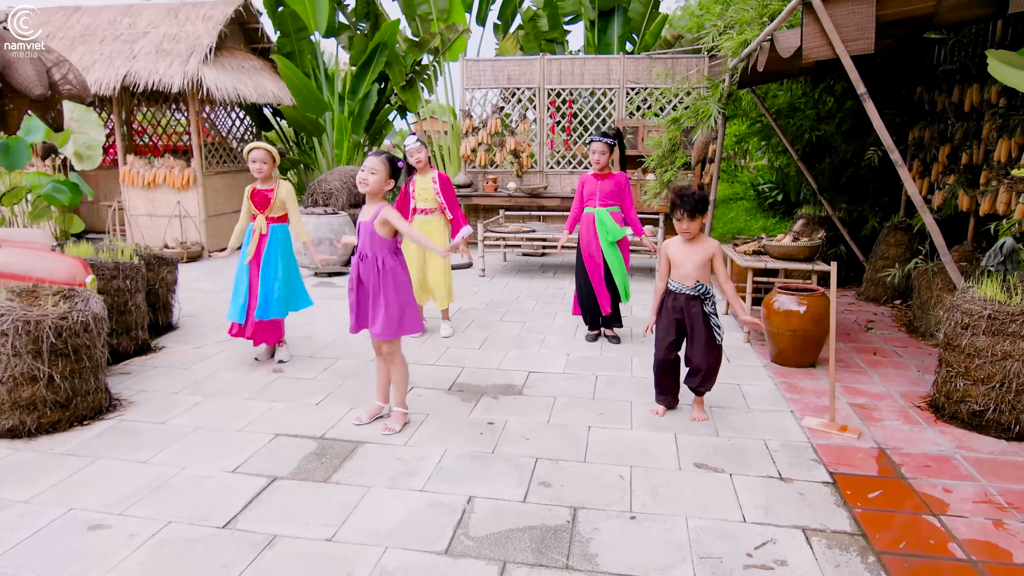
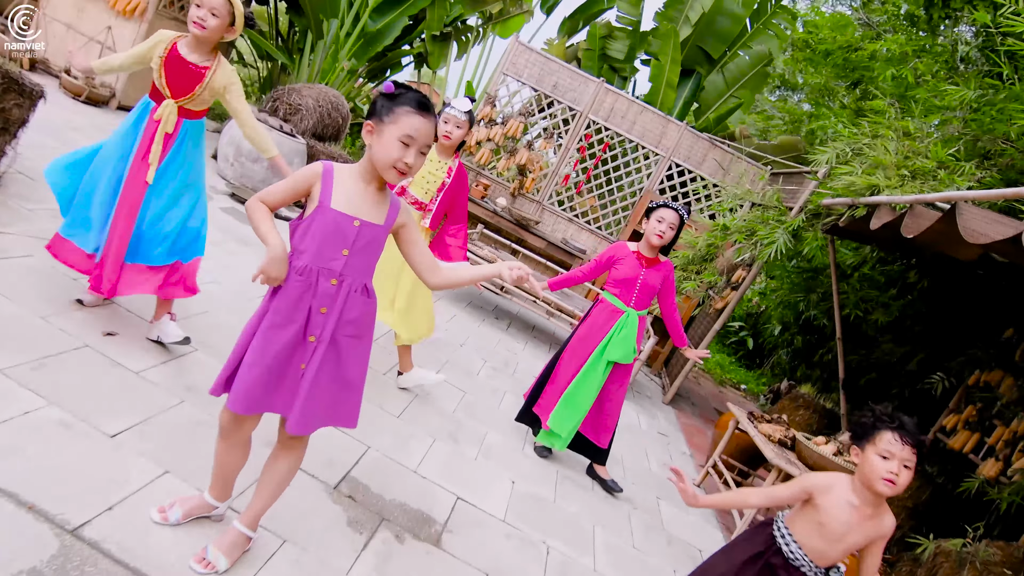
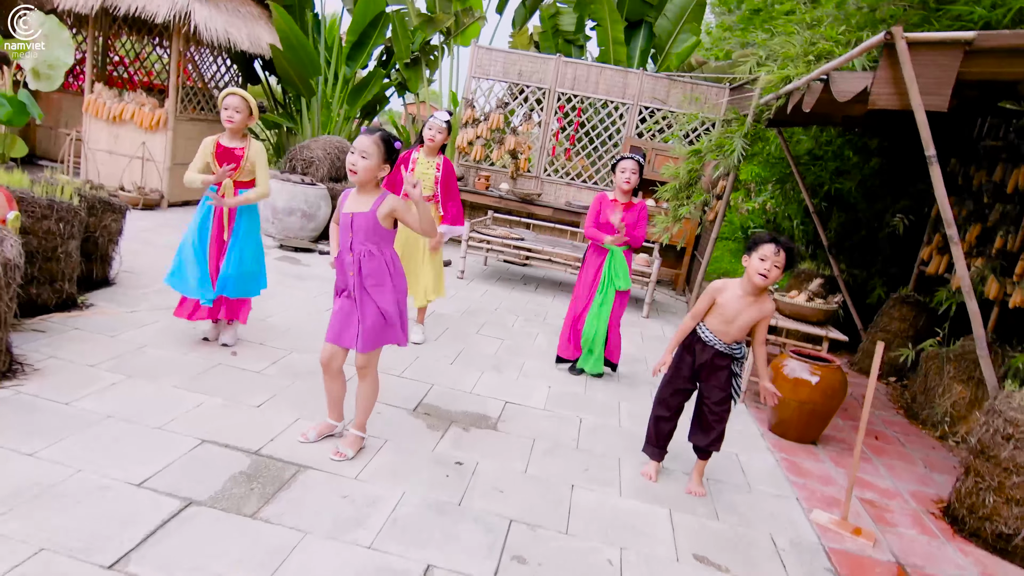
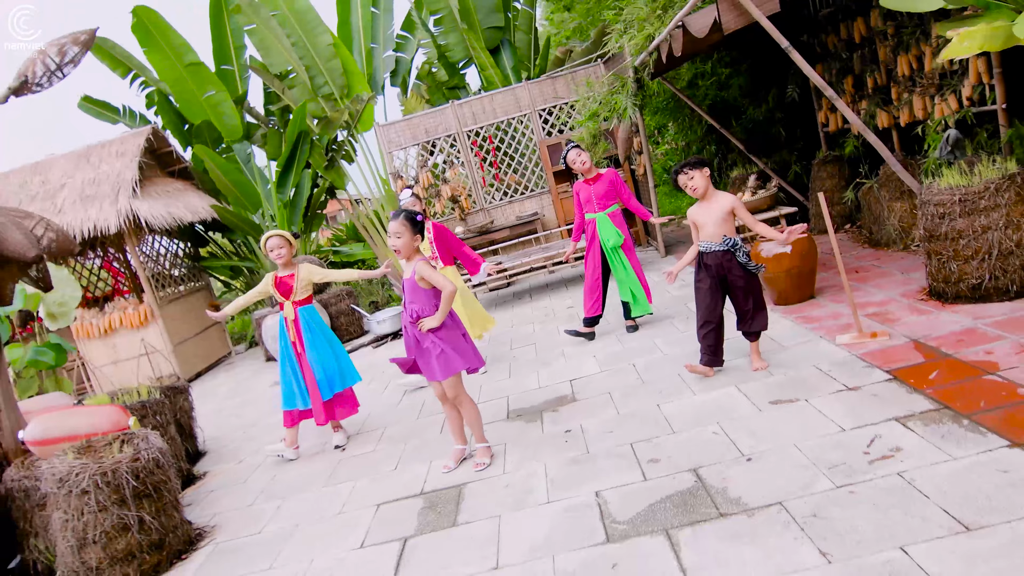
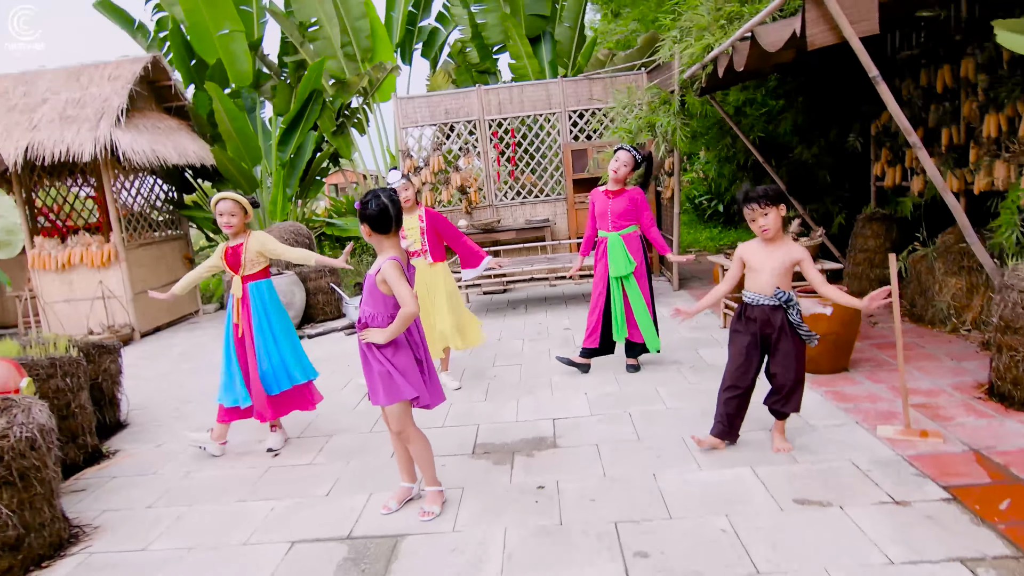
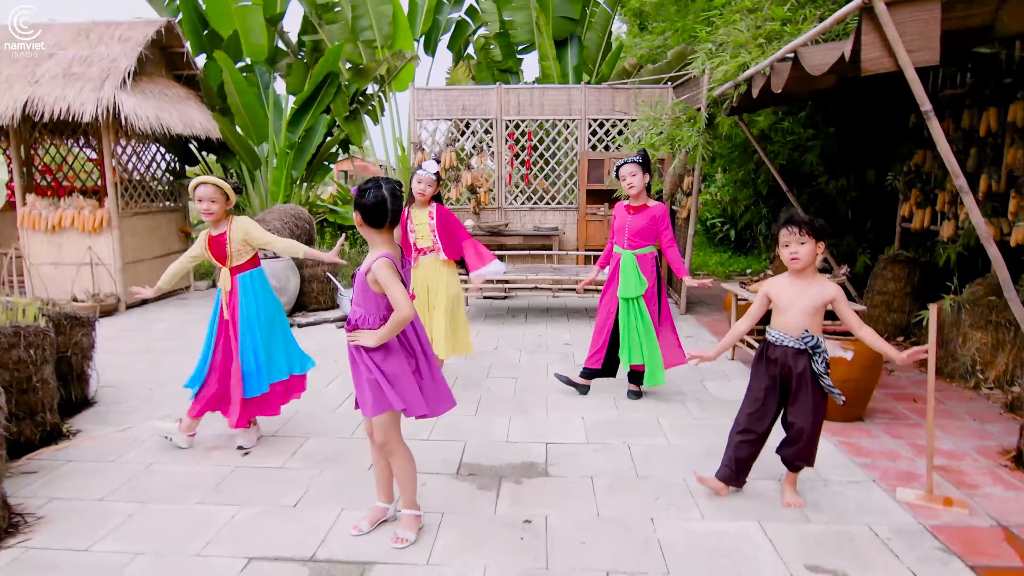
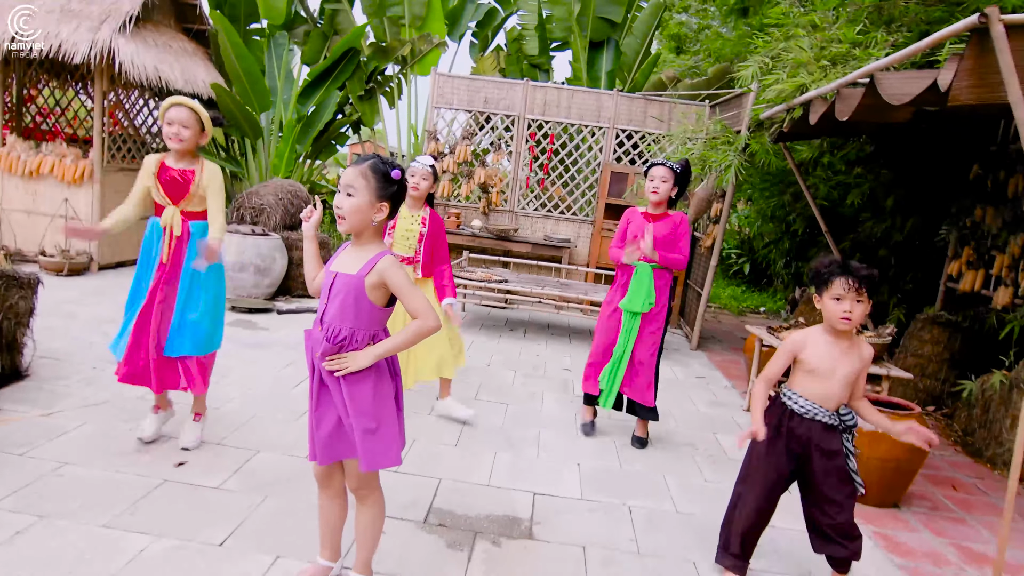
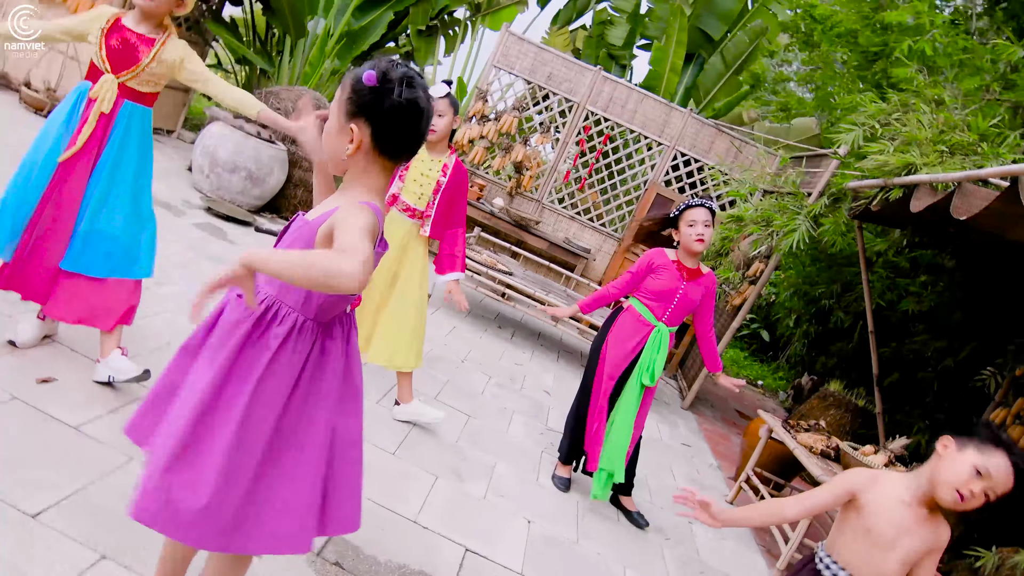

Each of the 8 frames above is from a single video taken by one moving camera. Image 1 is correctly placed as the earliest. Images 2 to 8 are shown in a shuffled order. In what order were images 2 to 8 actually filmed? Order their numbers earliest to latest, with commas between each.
3, 2, 8, 7, 6, 5, 4
